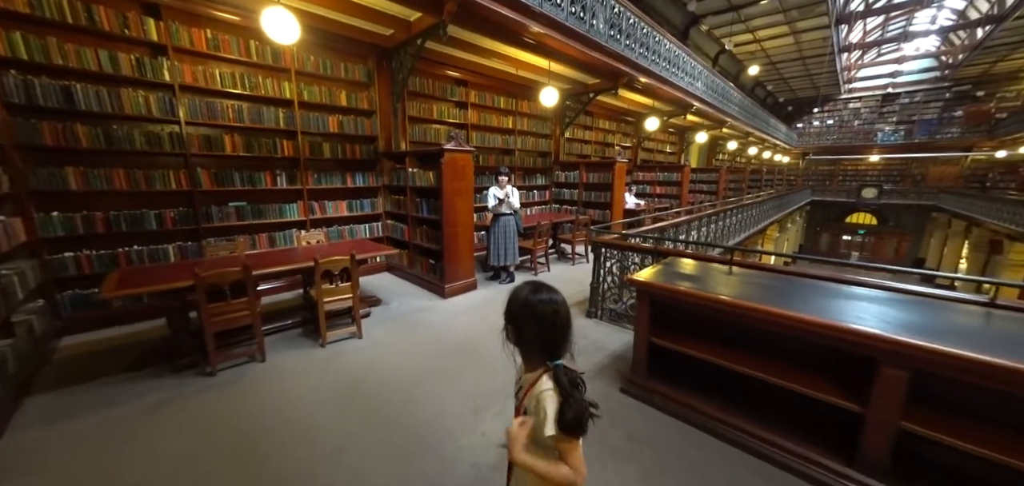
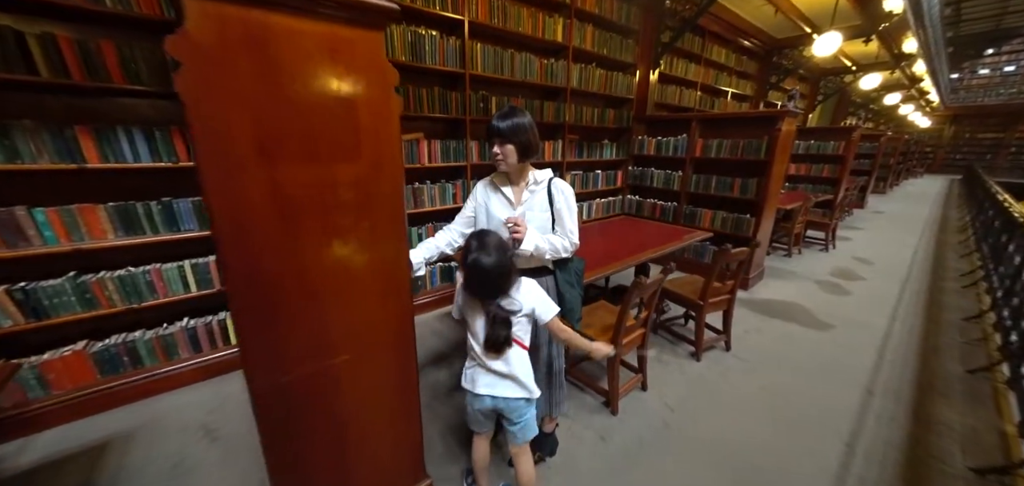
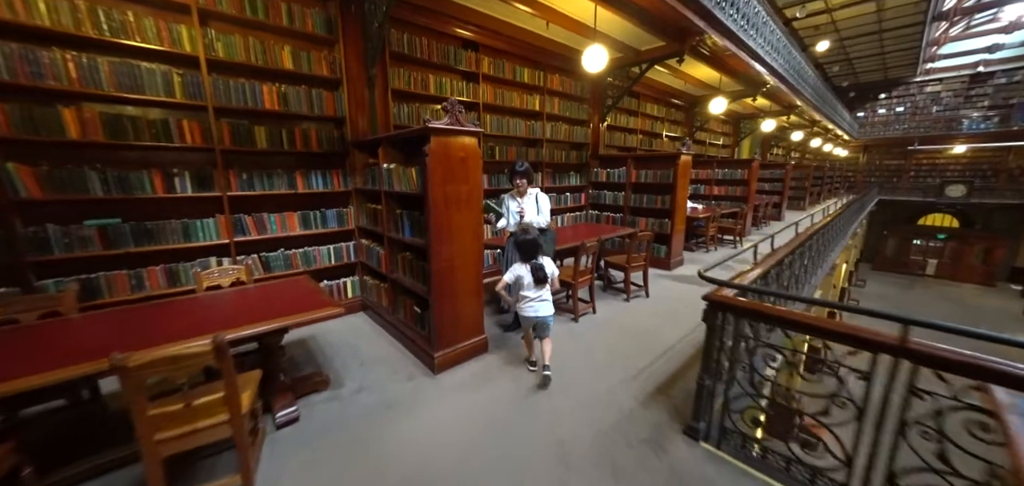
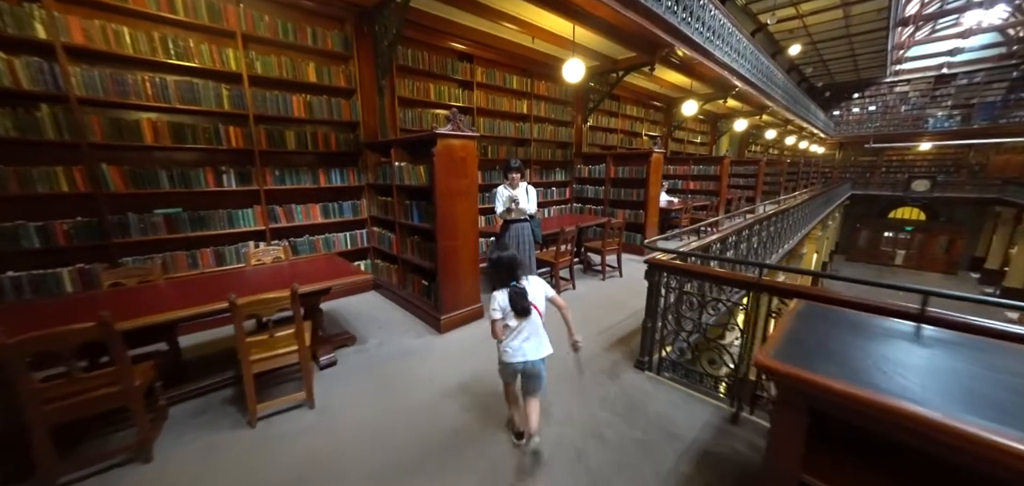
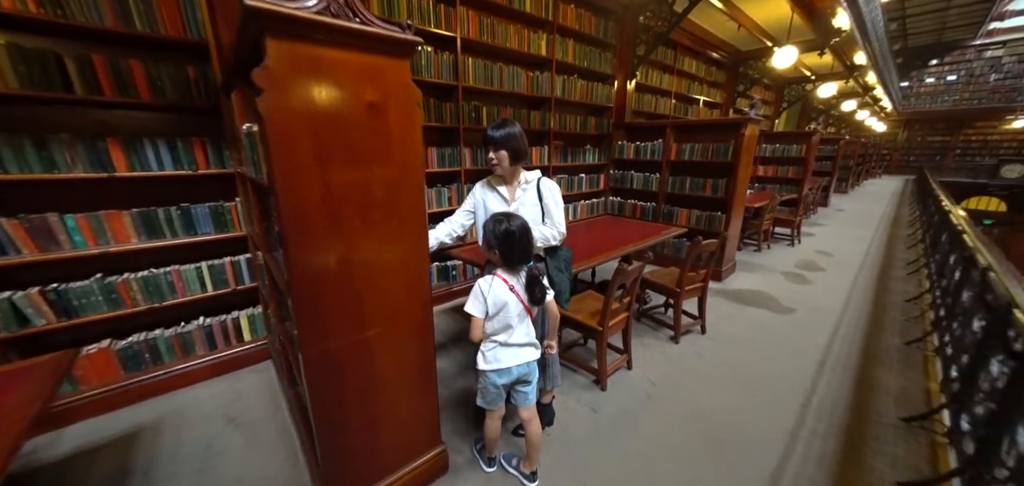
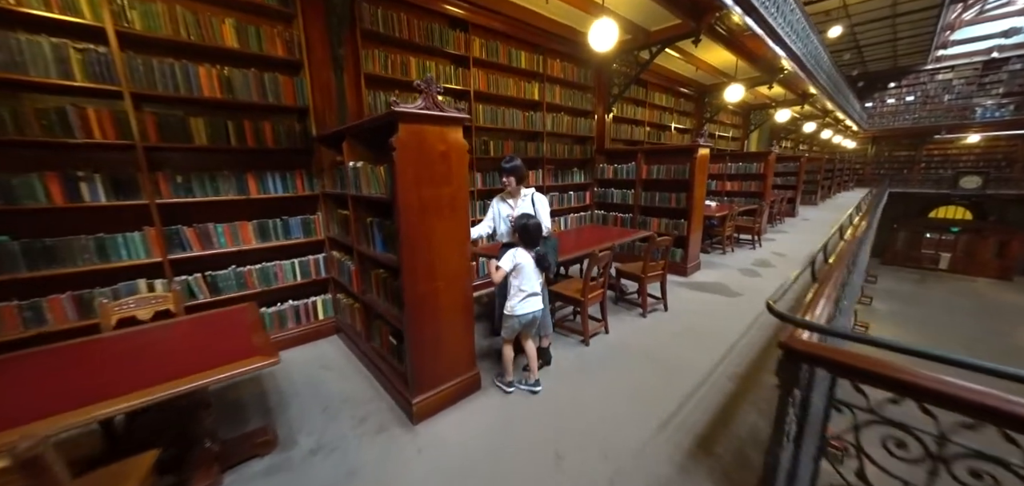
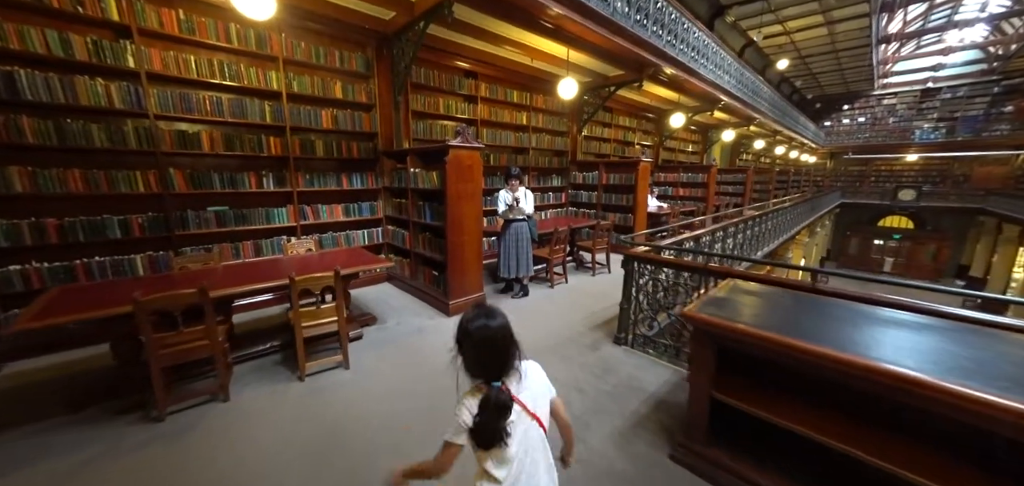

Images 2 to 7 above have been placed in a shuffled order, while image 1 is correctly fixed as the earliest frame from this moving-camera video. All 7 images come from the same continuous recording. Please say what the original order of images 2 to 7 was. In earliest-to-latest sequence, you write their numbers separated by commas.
7, 4, 3, 6, 5, 2
